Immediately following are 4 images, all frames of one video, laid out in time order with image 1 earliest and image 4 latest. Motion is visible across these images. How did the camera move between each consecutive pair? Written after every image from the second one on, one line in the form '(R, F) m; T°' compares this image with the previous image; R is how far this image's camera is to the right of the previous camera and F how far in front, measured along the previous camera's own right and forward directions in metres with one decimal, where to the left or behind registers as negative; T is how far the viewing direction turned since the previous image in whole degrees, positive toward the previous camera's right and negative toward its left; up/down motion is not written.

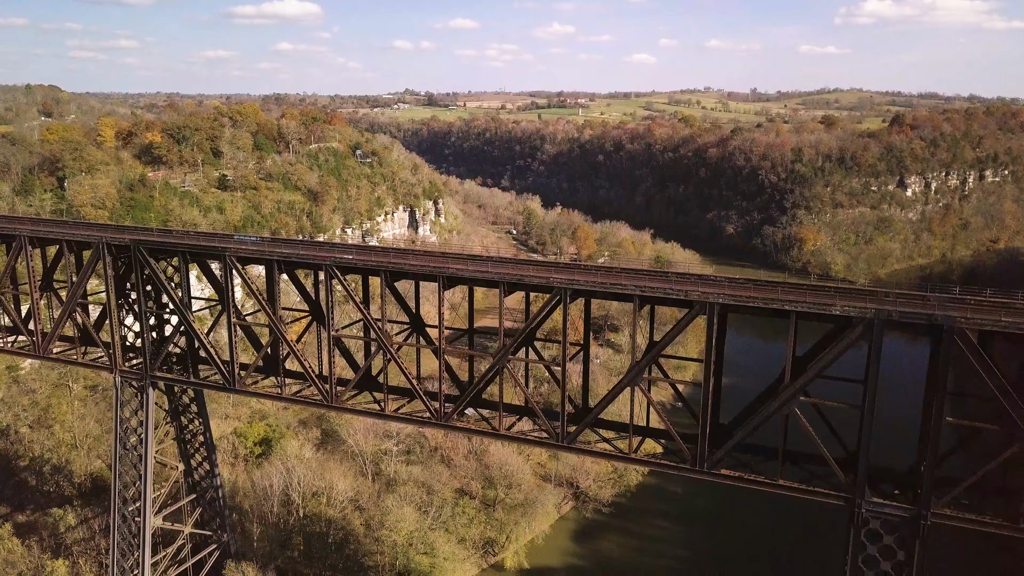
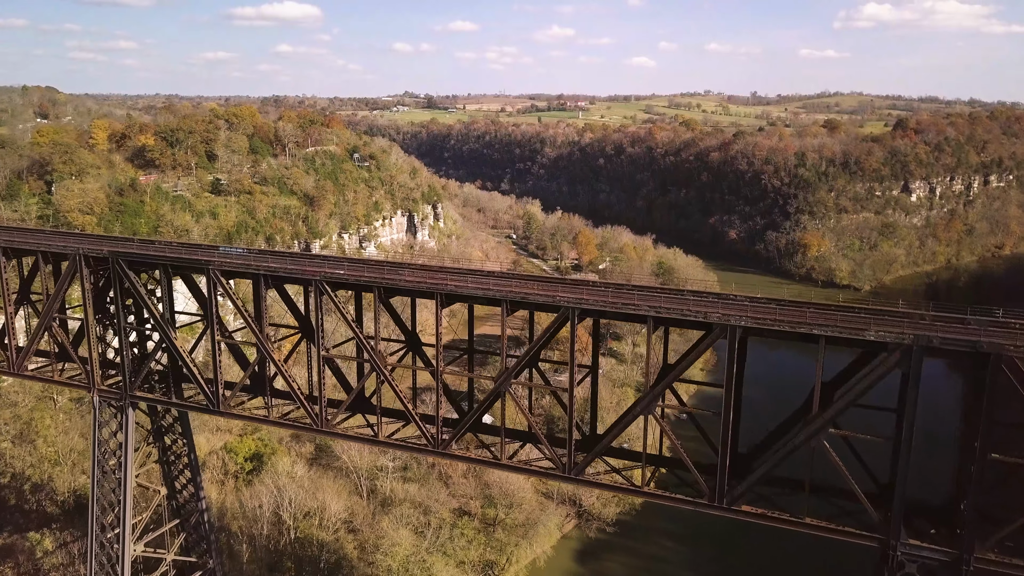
(-0.1, +1.1) m; 0°
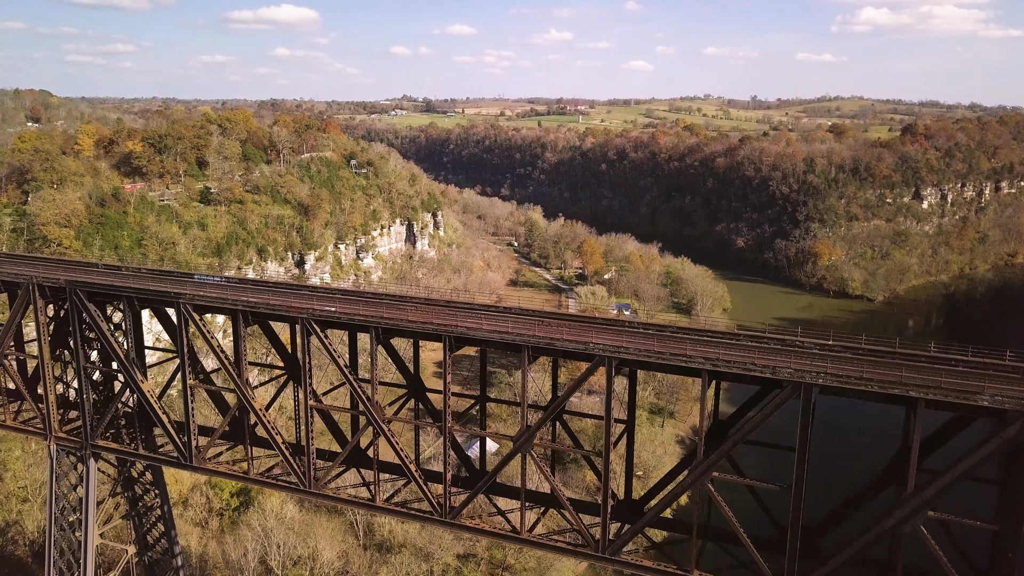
(-0.5, +2.3) m; 0°
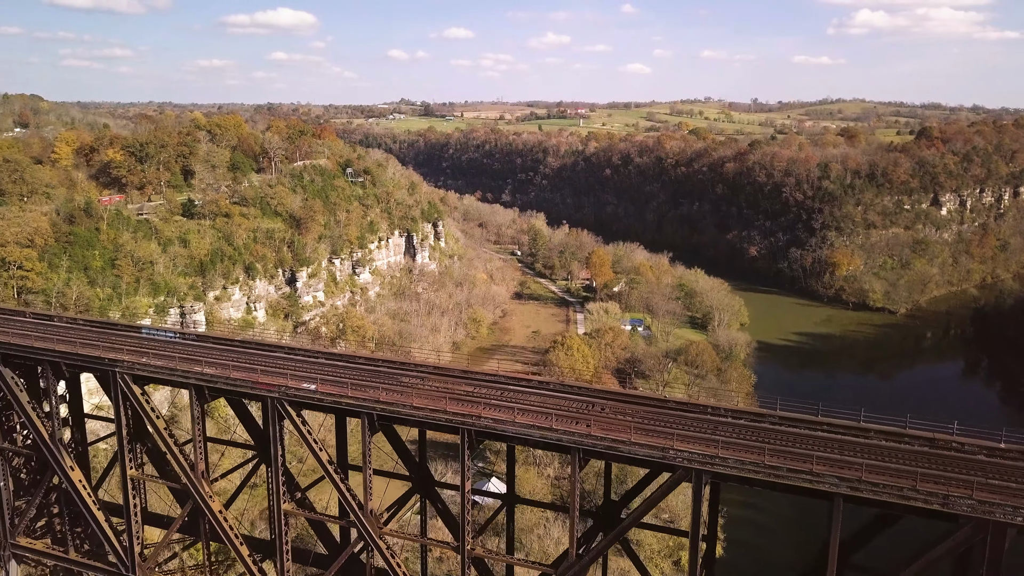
(-0.7, +3.3) m; 0°
